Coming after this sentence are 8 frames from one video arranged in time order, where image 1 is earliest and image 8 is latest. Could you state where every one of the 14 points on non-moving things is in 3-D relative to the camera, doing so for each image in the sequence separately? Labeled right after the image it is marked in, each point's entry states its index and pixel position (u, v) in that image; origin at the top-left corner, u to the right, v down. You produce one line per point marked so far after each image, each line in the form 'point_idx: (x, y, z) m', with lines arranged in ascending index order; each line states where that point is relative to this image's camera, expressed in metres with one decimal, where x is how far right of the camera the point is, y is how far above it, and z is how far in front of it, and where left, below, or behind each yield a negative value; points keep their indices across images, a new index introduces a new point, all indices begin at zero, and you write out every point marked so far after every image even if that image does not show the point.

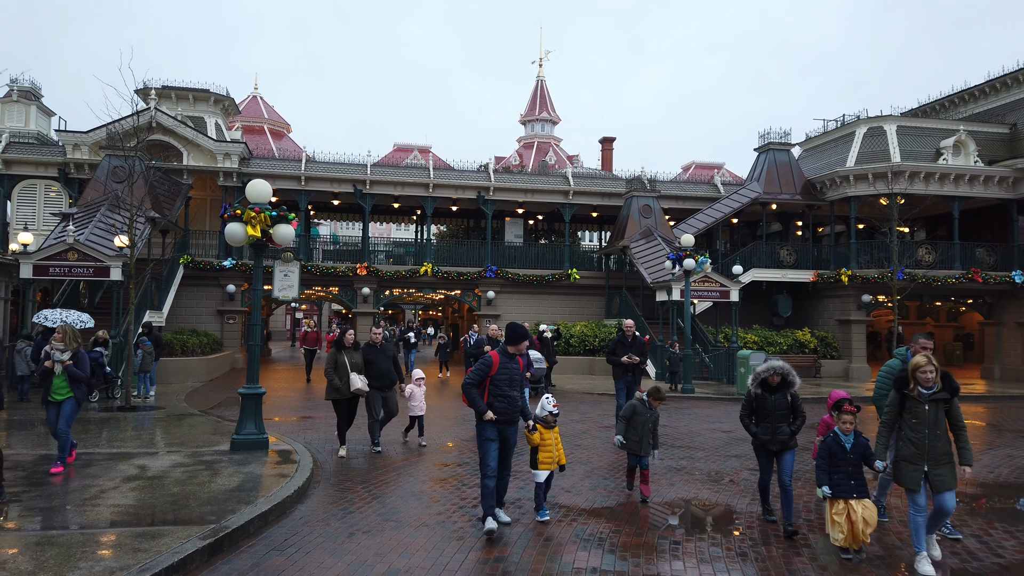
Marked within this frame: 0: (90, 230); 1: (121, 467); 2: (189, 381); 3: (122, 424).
0: (-10.4, +1.4, +16.9) m
1: (-4.5, -2.0, +7.9) m
2: (-8.0, -2.3, +16.9) m
3: (-6.4, -2.2, +11.2) m
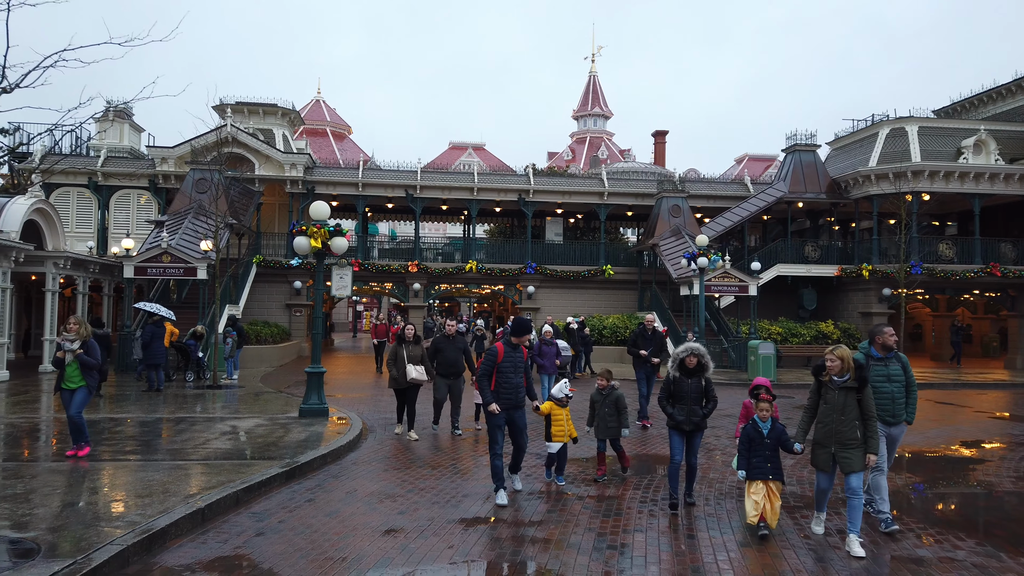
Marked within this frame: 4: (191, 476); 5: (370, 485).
0: (-9.5, +1.5, +19.6) m
1: (-4.4, -2.0, +10.2) m
2: (-7.1, -2.2, +19.4) m
3: (-6.0, -2.2, +13.7) m
4: (-3.3, -1.9, +7.1) m
5: (-1.4, -2.0, +7.1) m
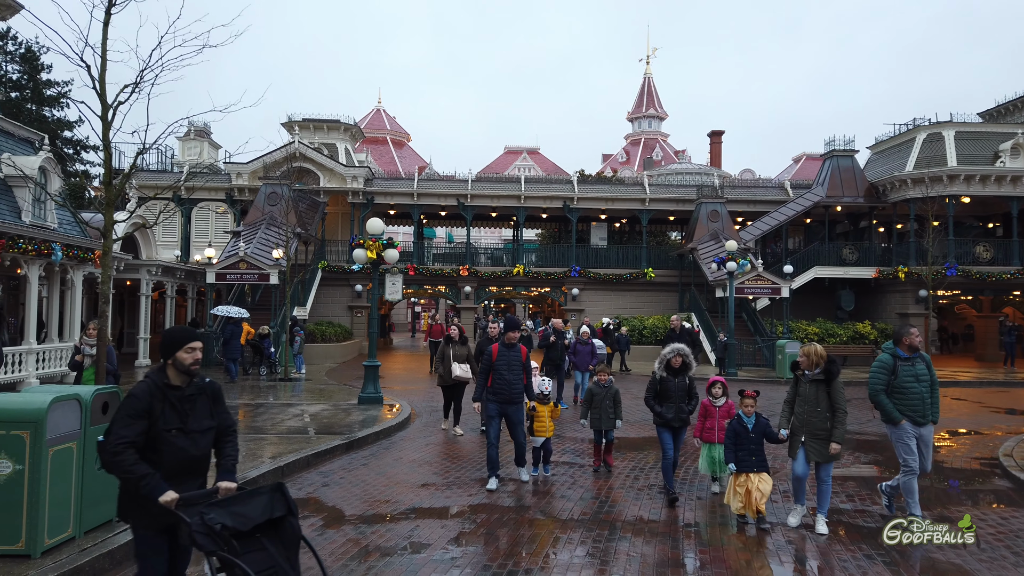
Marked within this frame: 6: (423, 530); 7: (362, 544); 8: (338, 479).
0: (-8.2, +1.4, +21.8) m
1: (-3.9, -2.1, +12.0) m
2: (-5.8, -2.3, +21.4) m
3: (-5.2, -2.3, +15.6) m
4: (-3.1, -2.0, +8.8) m
5: (-1.2, -2.1, +8.6) m
6: (-0.8, -2.0, +5.8) m
7: (-1.2, -2.0, +5.4) m
8: (-1.9, -2.1, +7.4) m
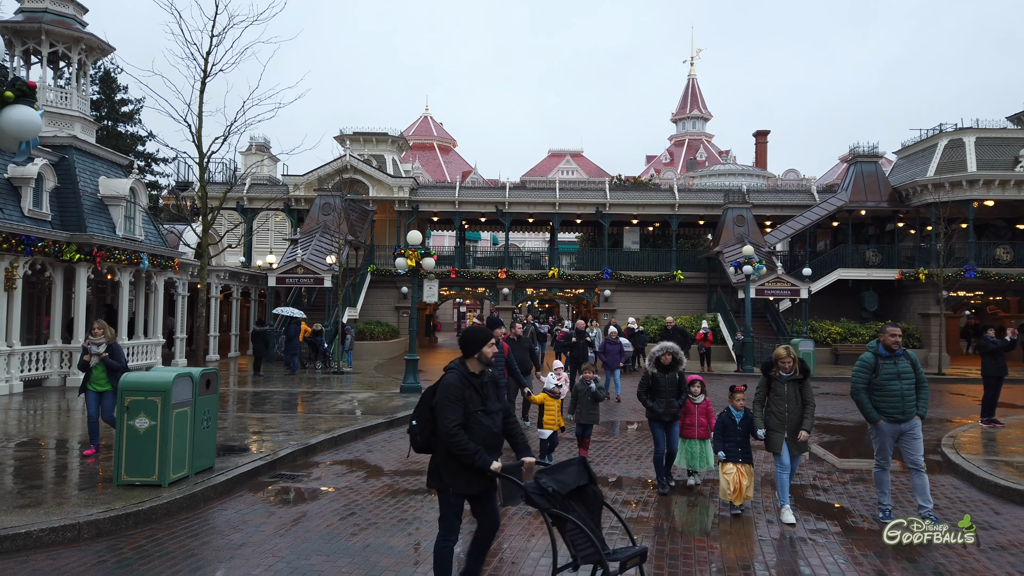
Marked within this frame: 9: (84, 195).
0: (-7.1, +1.3, +24.0) m
1: (-3.5, -2.2, +13.9) m
2: (-4.6, -2.4, +23.4) m
3: (-4.5, -2.4, +17.6) m
4: (-2.9, -2.1, +10.6) m
5: (-1.0, -2.2, +10.4) m
6: (-0.8, -2.1, +7.5) m
7: (-1.2, -2.1, +7.1) m
8: (-1.8, -2.1, +9.2) m
9: (-9.8, +2.1, +15.7) m
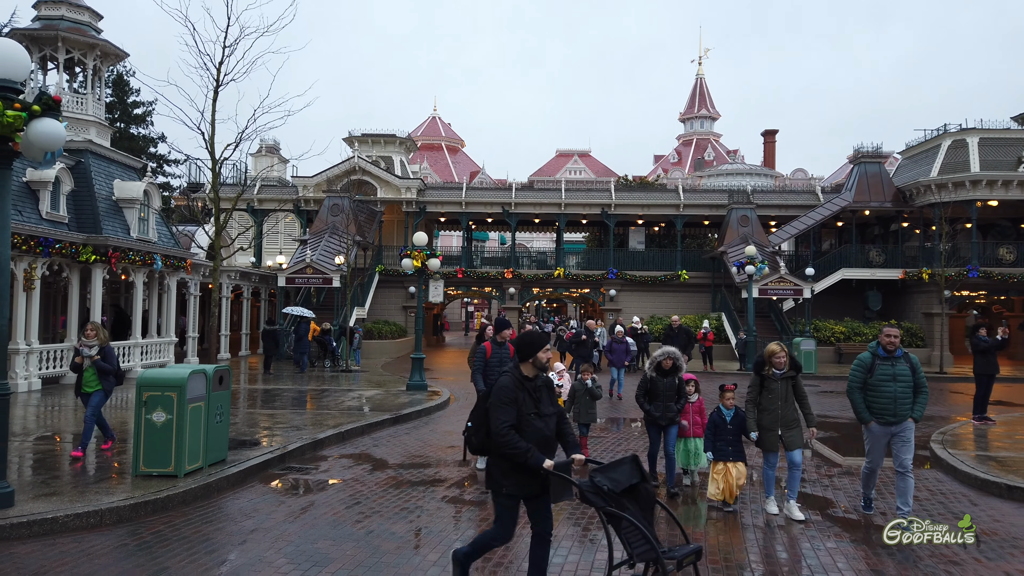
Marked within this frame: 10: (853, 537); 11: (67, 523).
0: (-6.9, +1.3, +24.4) m
1: (-3.4, -2.2, +14.2) m
2: (-4.5, -2.4, +23.8) m
3: (-4.4, -2.4, +17.9) m
4: (-2.8, -2.1, +11.0) m
5: (-1.0, -2.2, +10.7) m
6: (-0.8, -2.1, +7.8) m
7: (-1.2, -2.1, +7.4) m
8: (-1.8, -2.1, +9.5) m
9: (-9.7, +2.1, +16.1) m
10: (+2.9, -2.1, +5.8) m
11: (-3.6, -1.9, +5.5) m
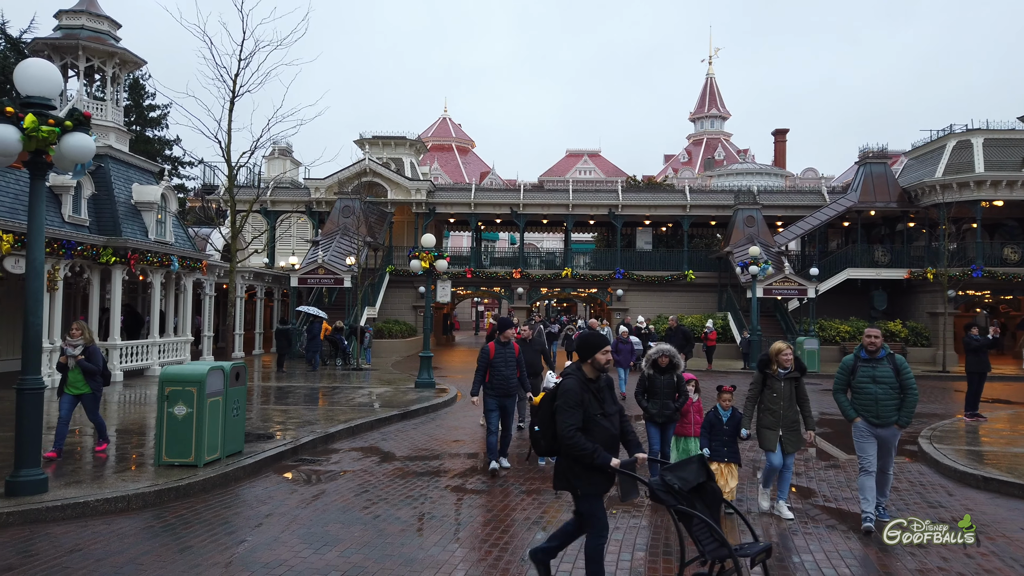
0: (-6.6, +1.3, +24.9) m
1: (-3.3, -2.2, +14.7) m
2: (-4.2, -2.4, +24.3) m
3: (-4.2, -2.4, +18.4) m
4: (-2.8, -2.1, +11.4) m
5: (-0.9, -2.2, +11.1) m
6: (-0.8, -2.1, +8.2) m
7: (-1.2, -2.1, +7.8) m
8: (-1.7, -2.1, +9.9) m
9: (-9.5, +2.1, +16.6) m
10: (+2.8, -2.1, +6.1) m
11: (-3.6, -1.9, +6.0) m
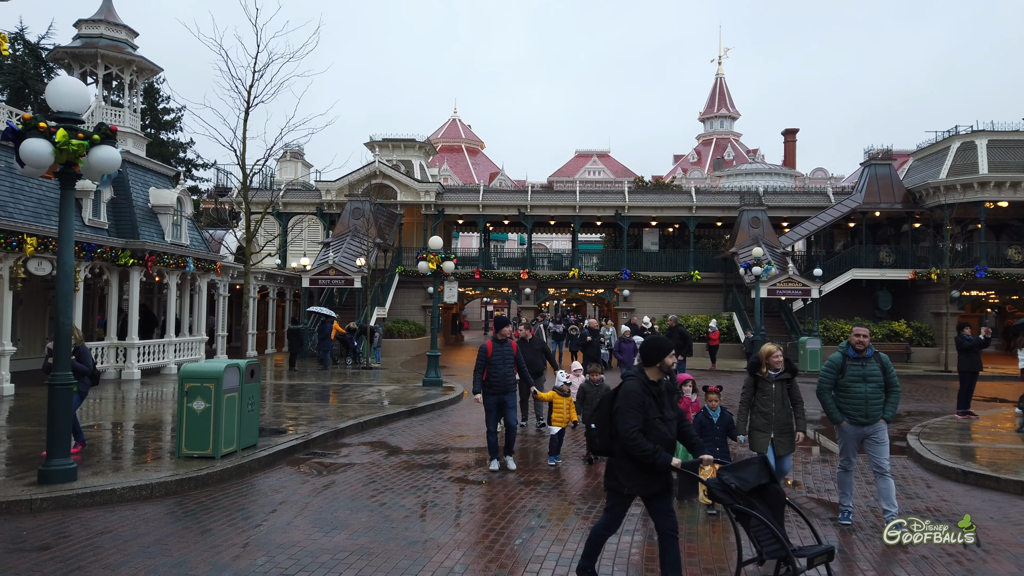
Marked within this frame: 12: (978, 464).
0: (-6.3, +1.3, +25.3) m
1: (-3.2, -2.2, +15.1) m
2: (-3.9, -2.4, +24.7) m
3: (-4.0, -2.4, +18.8) m
4: (-2.7, -2.1, +11.8) m
5: (-0.9, -2.2, +11.5) m
6: (-0.8, -2.1, +8.6) m
7: (-1.2, -2.1, +8.2) m
8: (-1.7, -2.2, +10.3) m
9: (-9.4, +2.1, +17.1) m
10: (+2.8, -2.1, +6.4) m
11: (-3.6, -1.9, +6.4) m
12: (+5.1, -1.9, +7.5) m
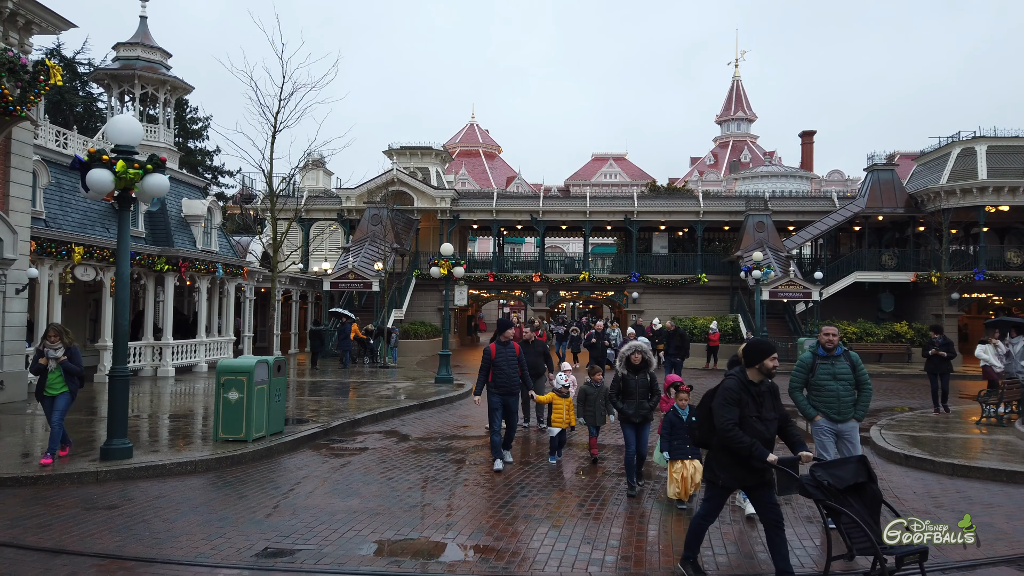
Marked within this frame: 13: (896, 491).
0: (-5.9, +1.1, +26.5) m
1: (-3.0, -2.3, +16.2) m
2: (-3.5, -2.5, +25.8) m
3: (-3.8, -2.5, +19.9) m
4: (-2.7, -2.2, +12.9) m
5: (-0.8, -2.3, +12.5) m
6: (-0.8, -2.2, +9.6) m
7: (-1.3, -2.2, +9.3) m
8: (-1.7, -2.2, +11.3) m
9: (-9.2, +2.0, +18.4) m
10: (+2.7, -2.2, +7.4) m
11: (-3.7, -2.0, +7.5) m
12: (+5.0, -2.0, +8.3) m
13: (+3.9, -2.0, +6.9) m
